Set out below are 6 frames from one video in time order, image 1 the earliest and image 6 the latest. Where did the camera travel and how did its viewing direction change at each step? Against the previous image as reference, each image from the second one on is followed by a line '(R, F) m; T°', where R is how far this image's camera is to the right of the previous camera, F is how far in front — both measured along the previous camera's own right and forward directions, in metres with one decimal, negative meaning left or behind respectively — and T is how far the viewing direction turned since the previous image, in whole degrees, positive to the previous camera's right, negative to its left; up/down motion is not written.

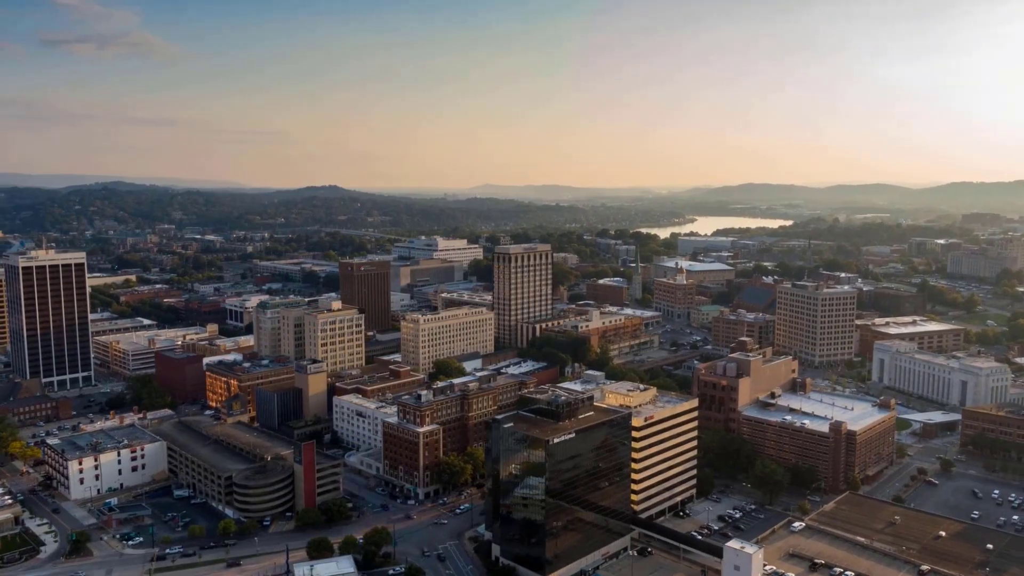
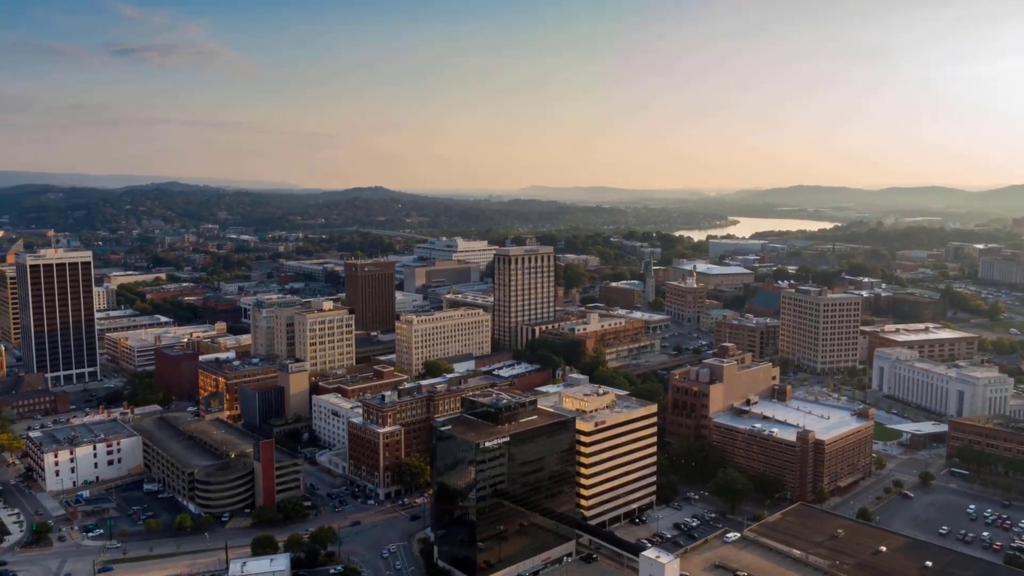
(+4.6, +0.2) m; -3°
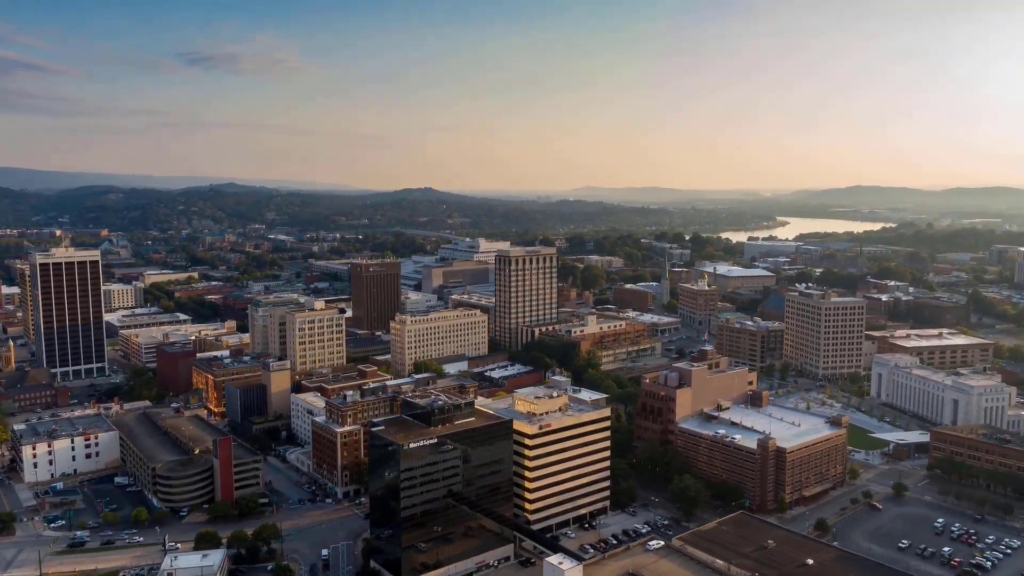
(+5.1, +0.3) m; -4°
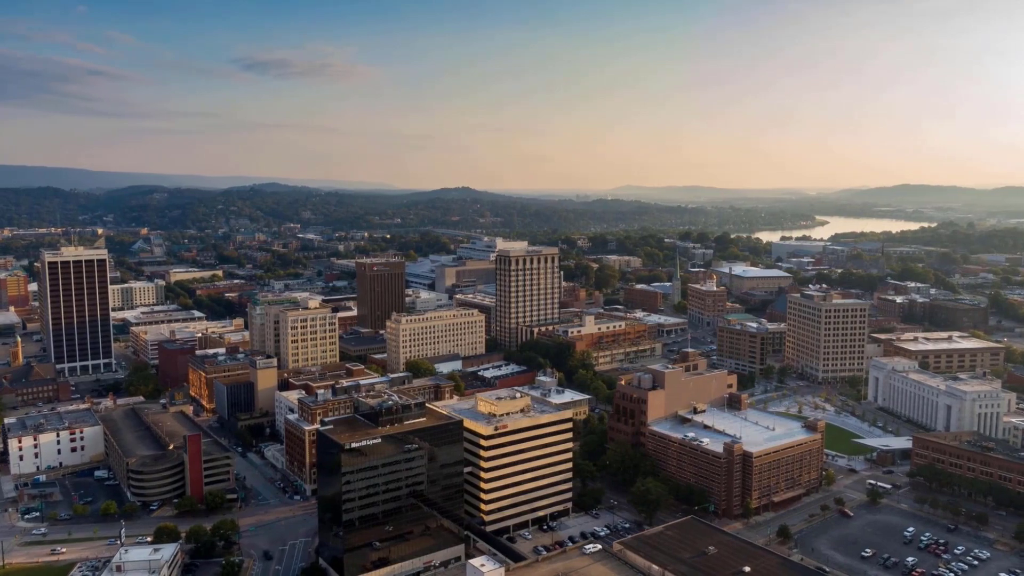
(+4.0, +0.2) m; -3°
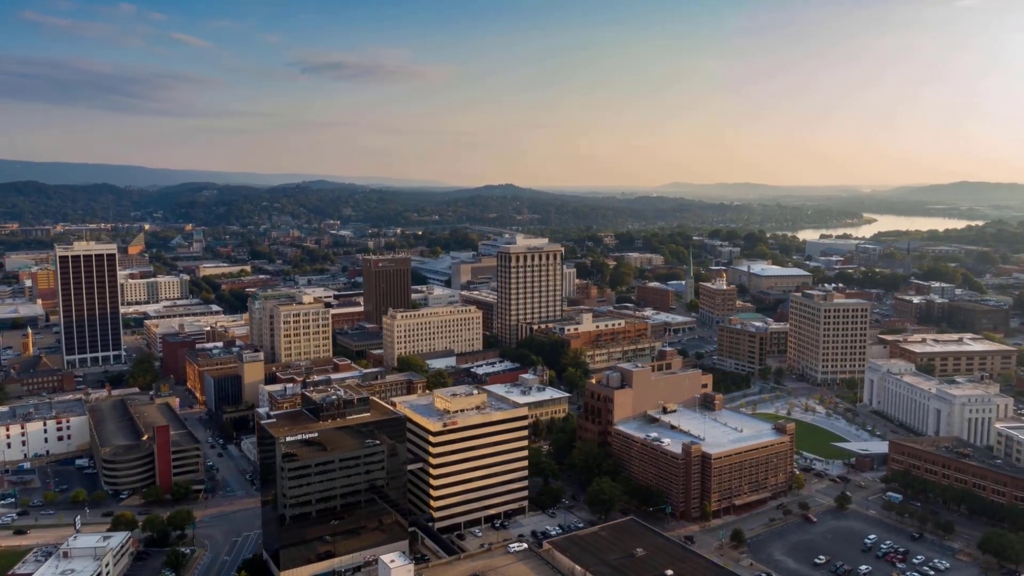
(+4.6, +0.3) m; -3°
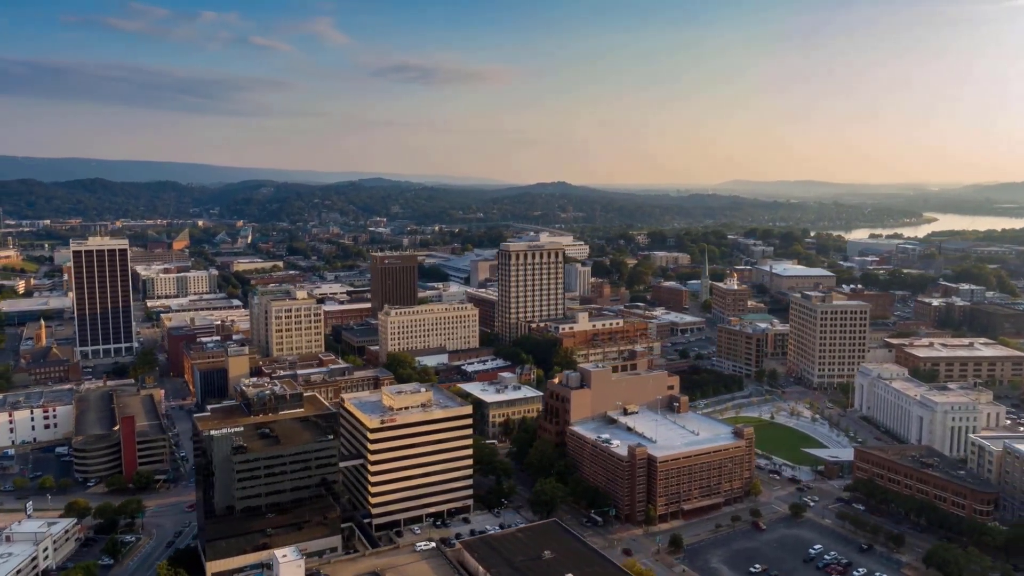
(+5.6, +0.4) m; -4°
